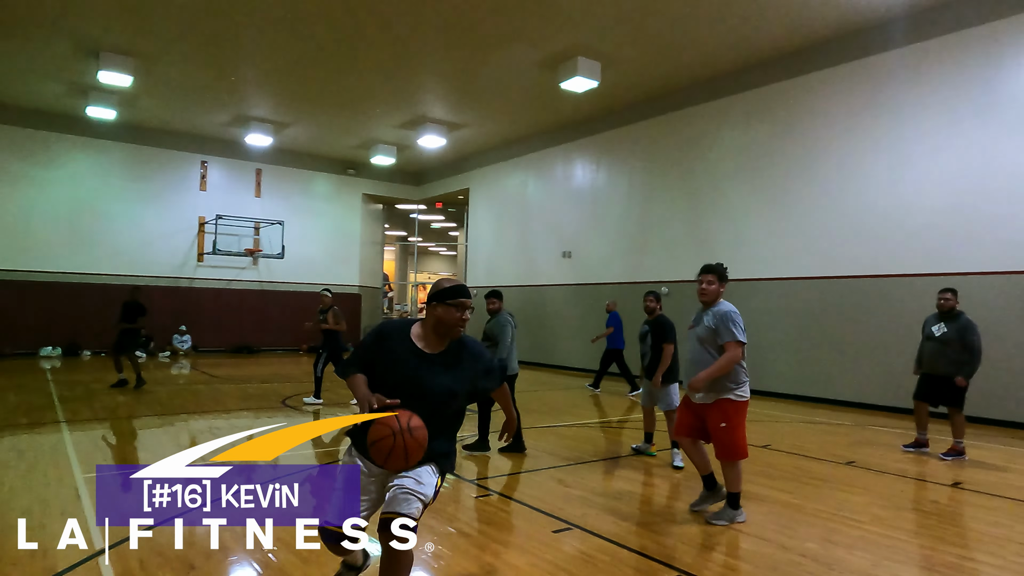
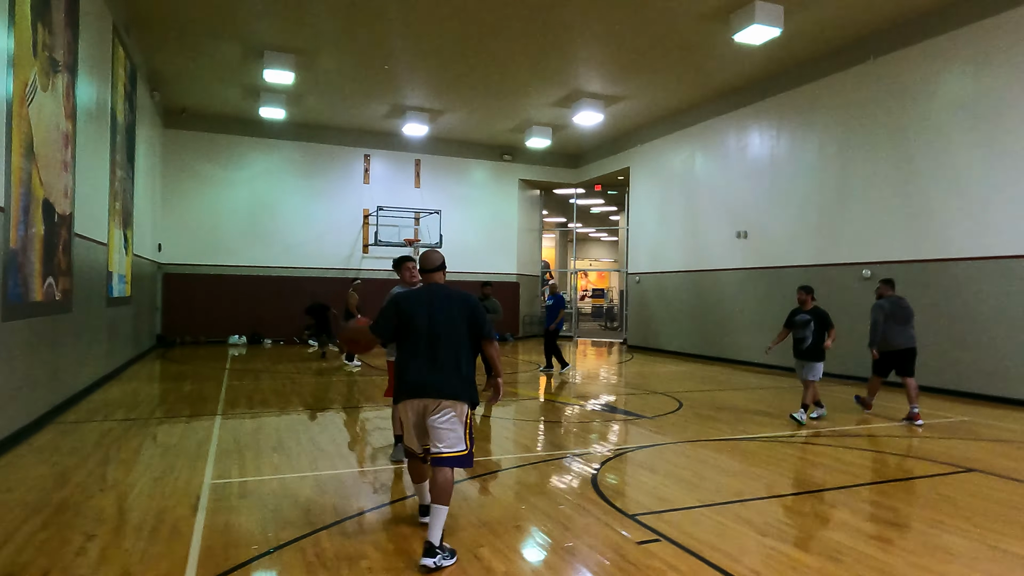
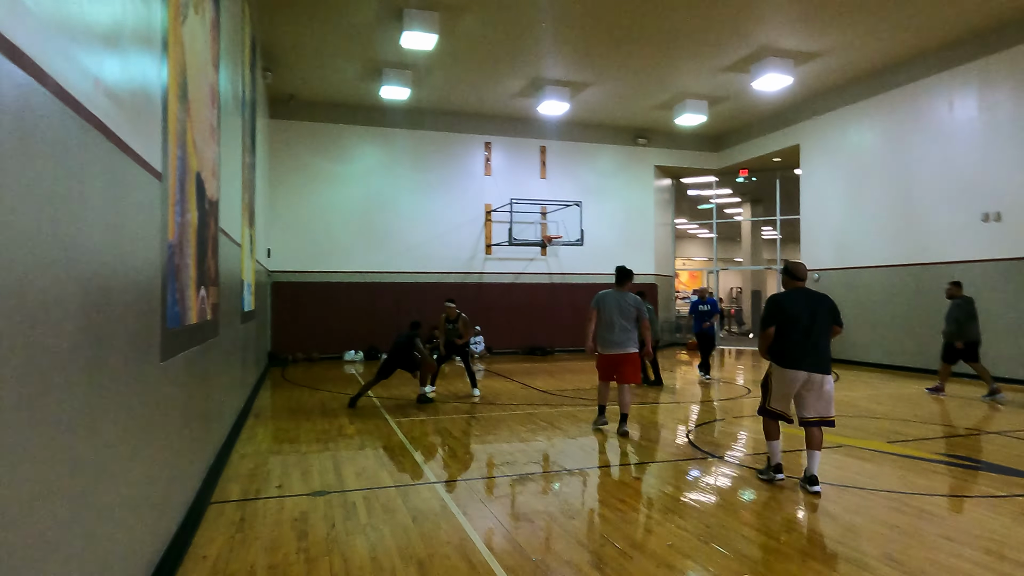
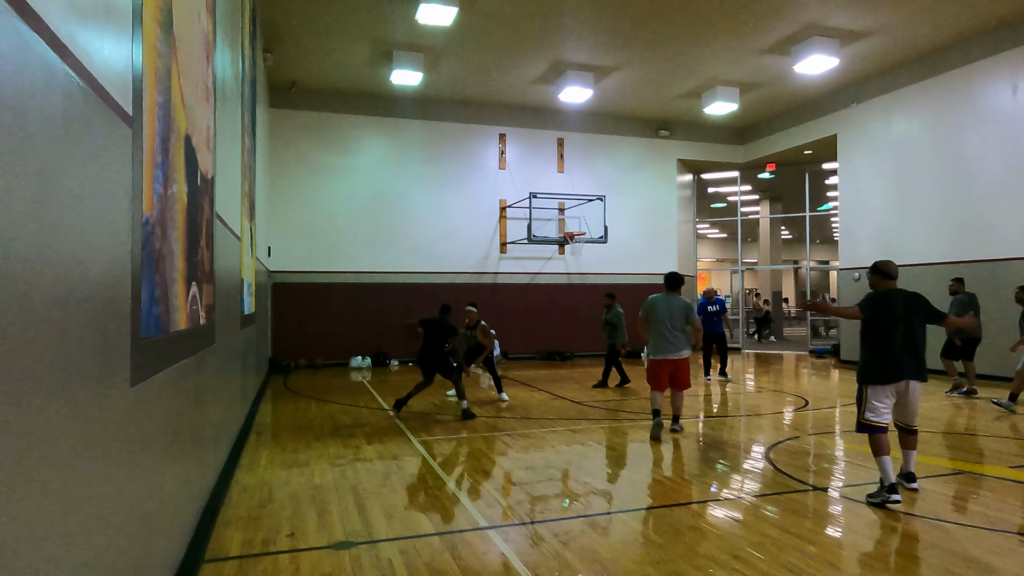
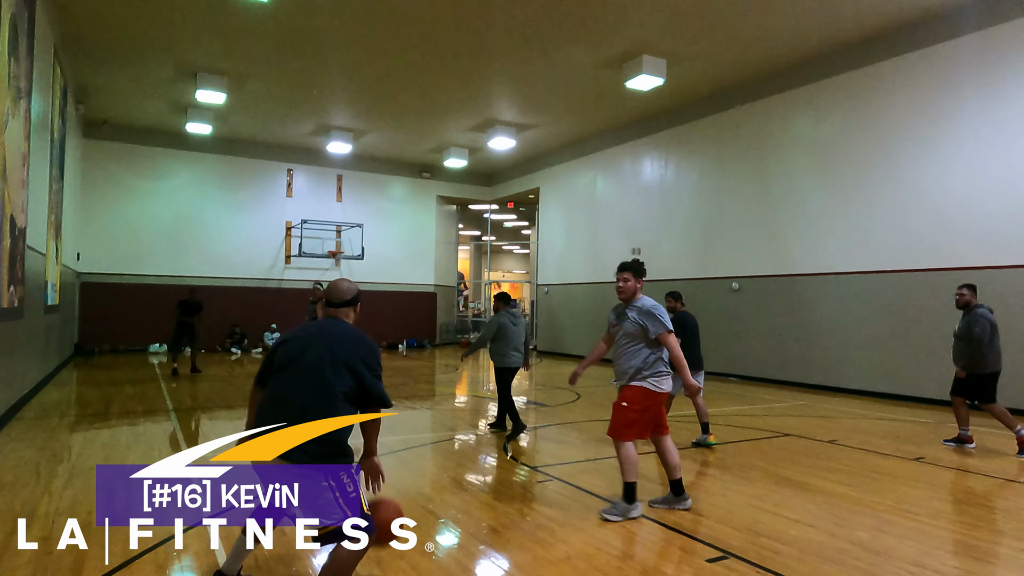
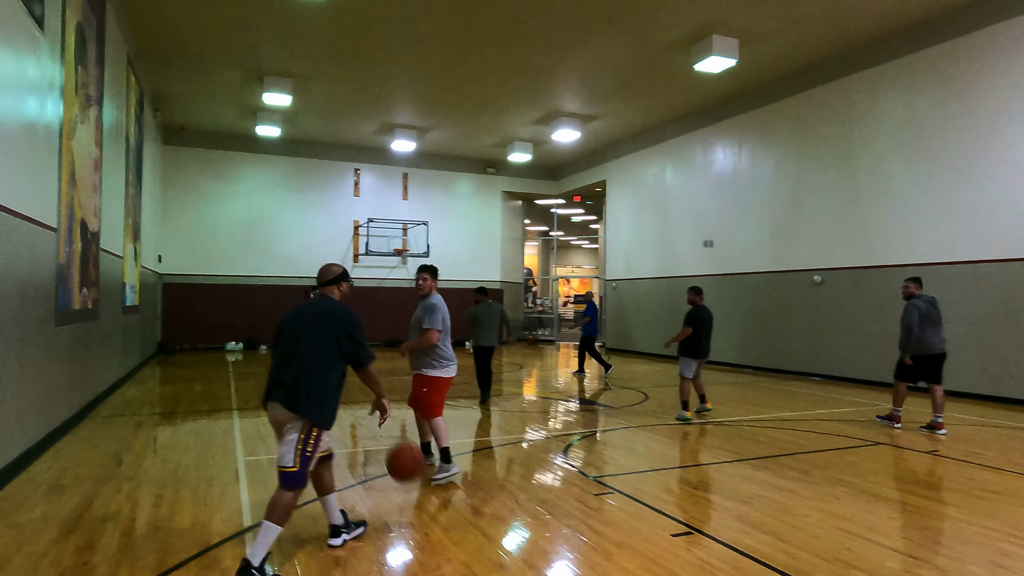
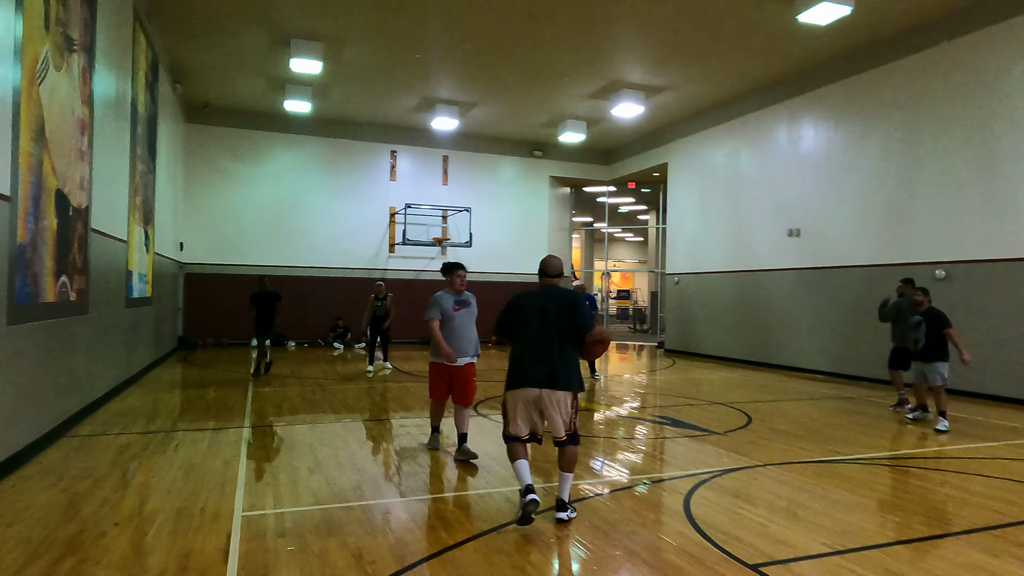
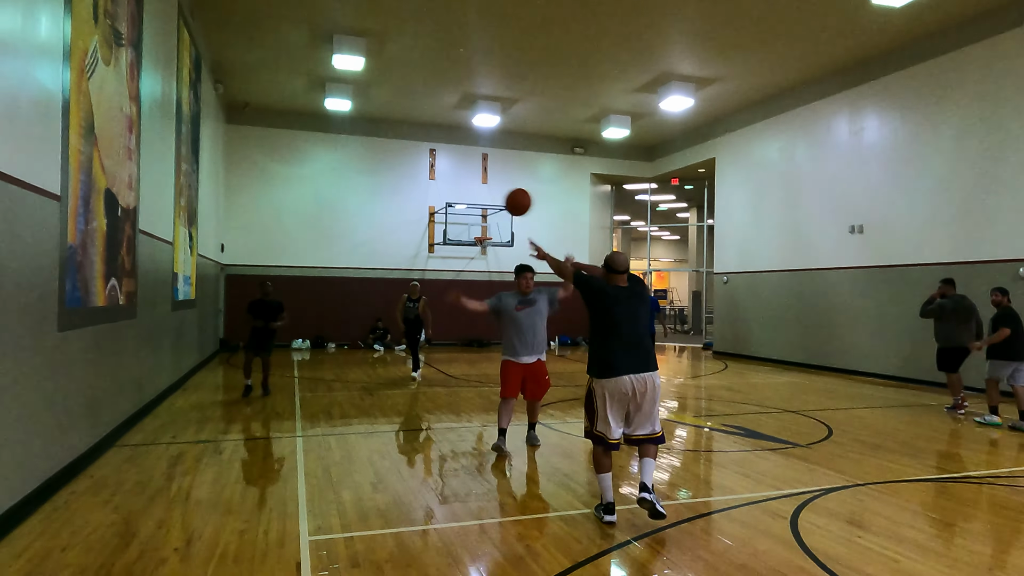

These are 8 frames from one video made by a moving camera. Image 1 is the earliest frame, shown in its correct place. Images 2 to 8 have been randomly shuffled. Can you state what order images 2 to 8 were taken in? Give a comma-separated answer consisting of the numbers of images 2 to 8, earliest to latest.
5, 6, 2, 7, 8, 3, 4
